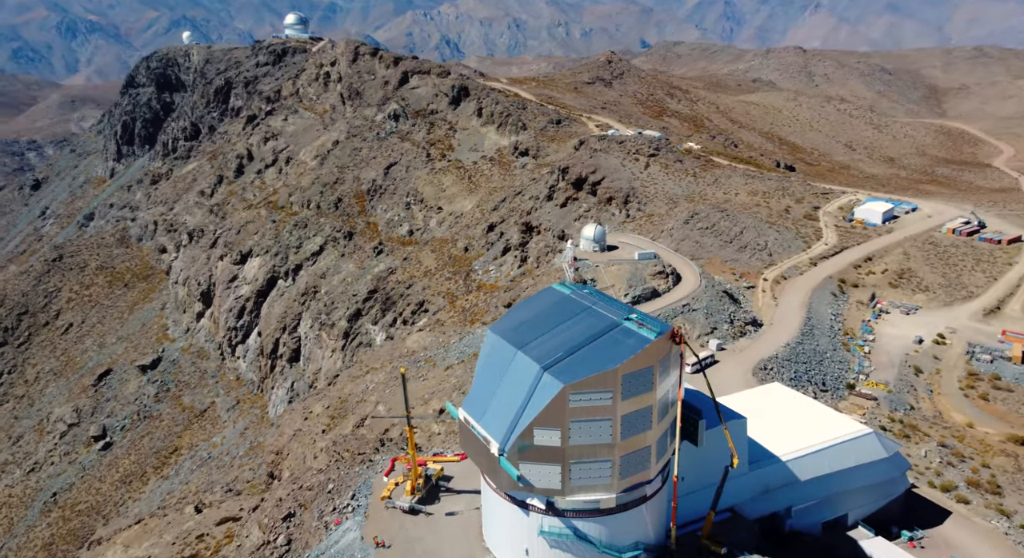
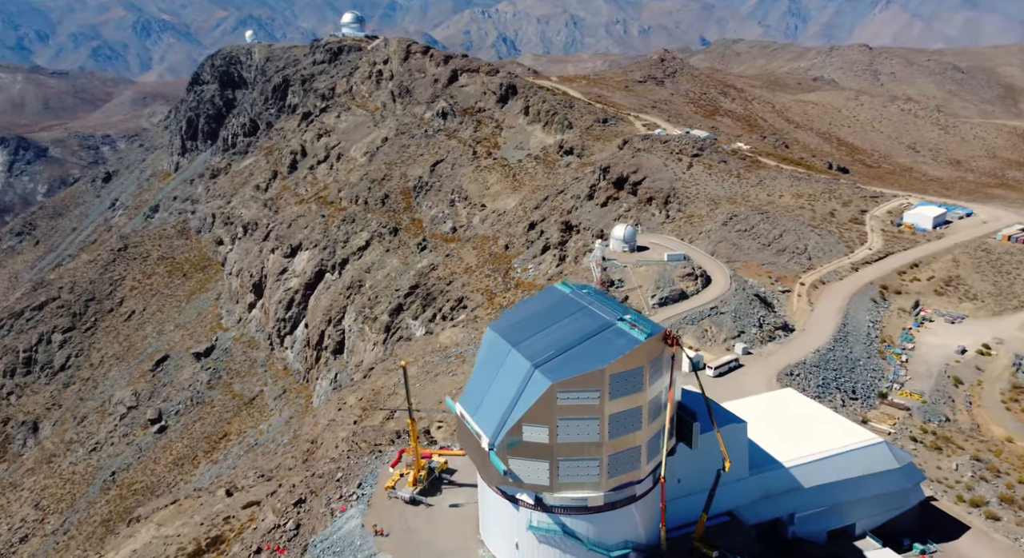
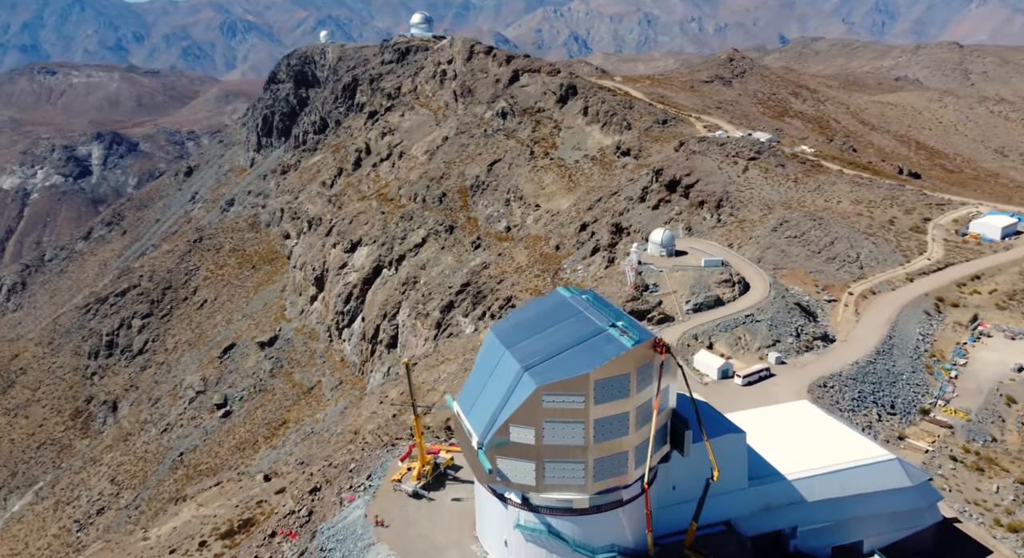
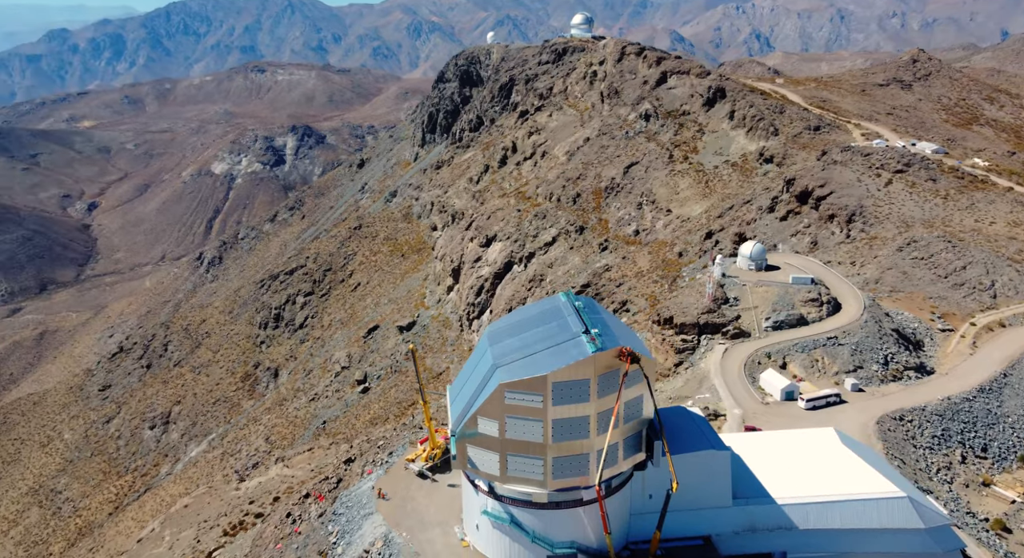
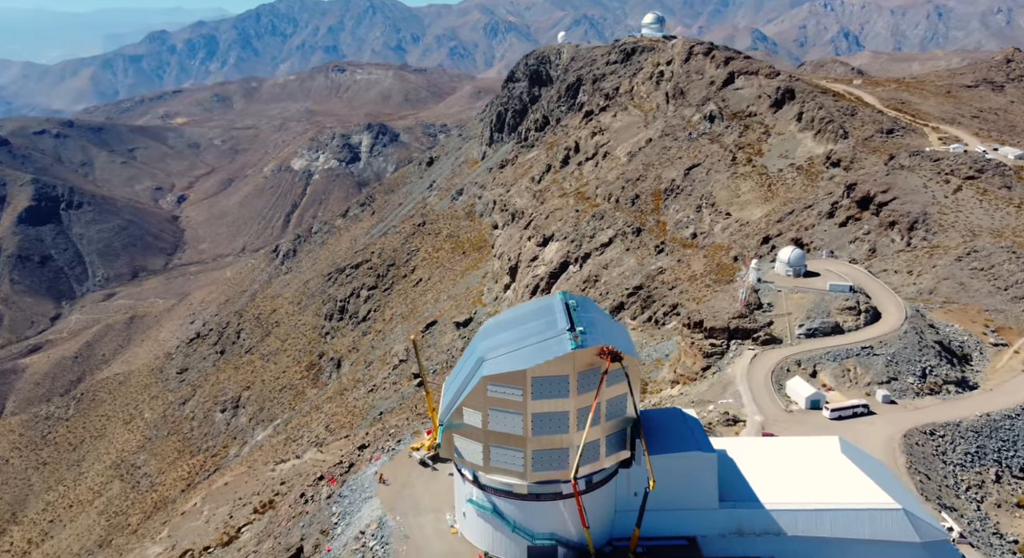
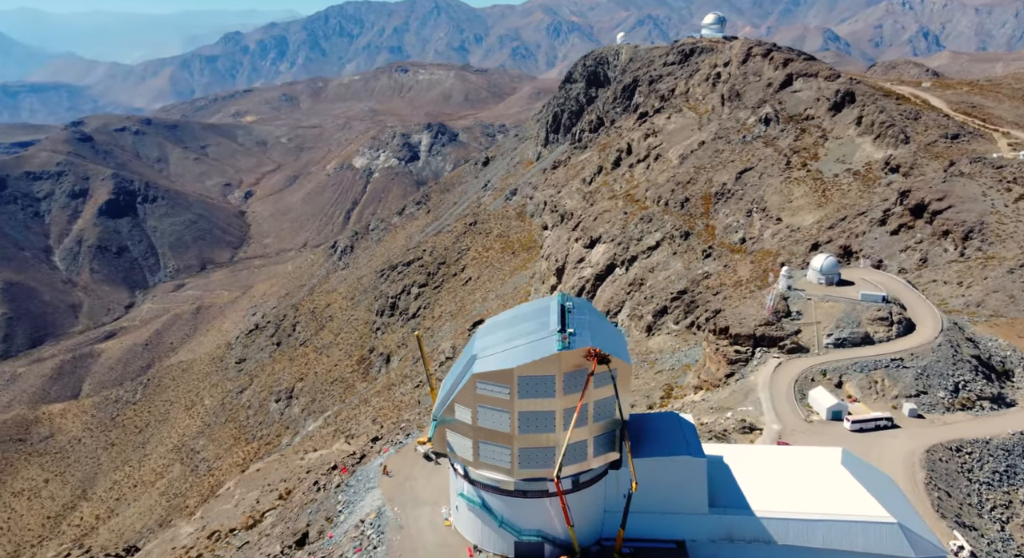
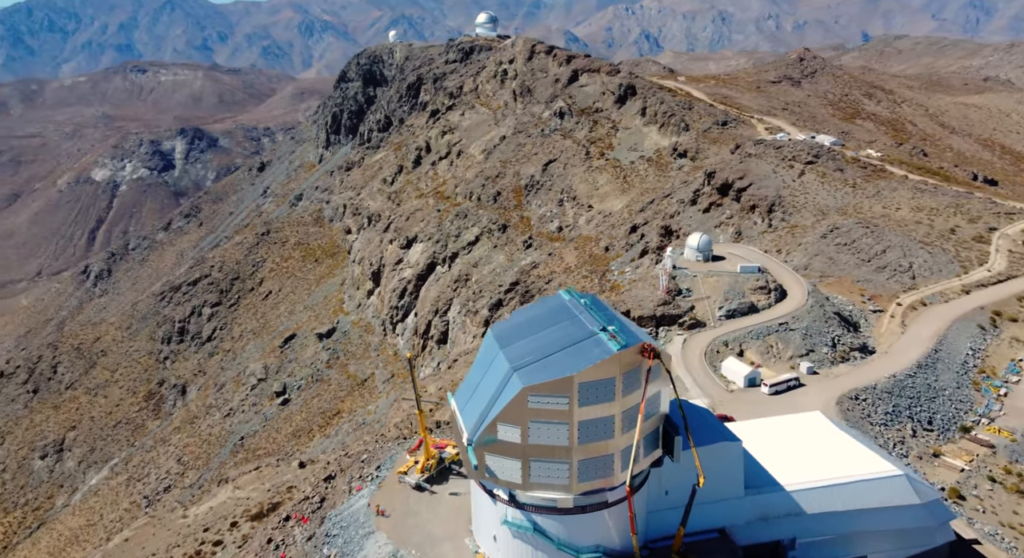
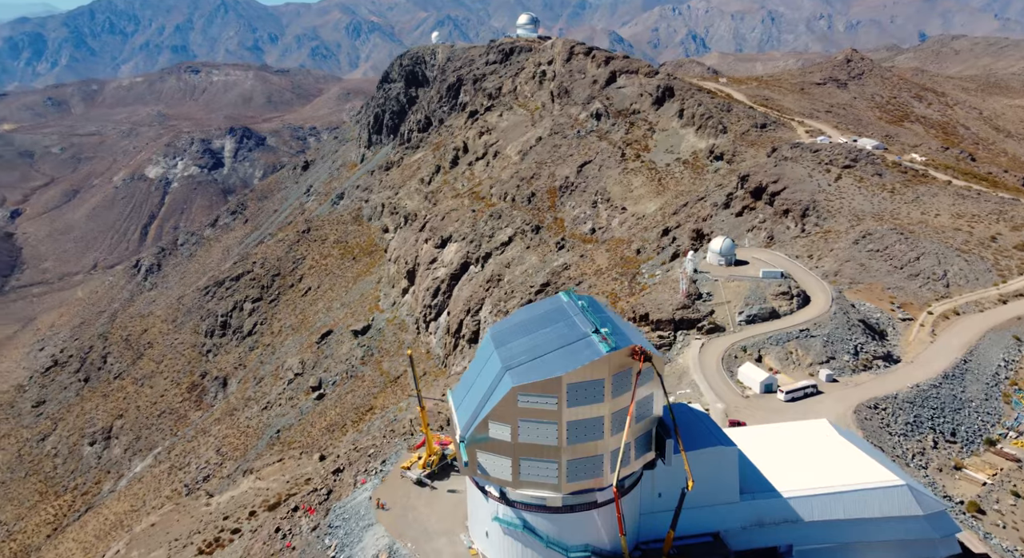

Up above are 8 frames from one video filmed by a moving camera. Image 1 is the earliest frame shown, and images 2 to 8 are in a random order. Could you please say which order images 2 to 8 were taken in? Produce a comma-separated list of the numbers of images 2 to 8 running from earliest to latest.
2, 3, 7, 8, 4, 5, 6
